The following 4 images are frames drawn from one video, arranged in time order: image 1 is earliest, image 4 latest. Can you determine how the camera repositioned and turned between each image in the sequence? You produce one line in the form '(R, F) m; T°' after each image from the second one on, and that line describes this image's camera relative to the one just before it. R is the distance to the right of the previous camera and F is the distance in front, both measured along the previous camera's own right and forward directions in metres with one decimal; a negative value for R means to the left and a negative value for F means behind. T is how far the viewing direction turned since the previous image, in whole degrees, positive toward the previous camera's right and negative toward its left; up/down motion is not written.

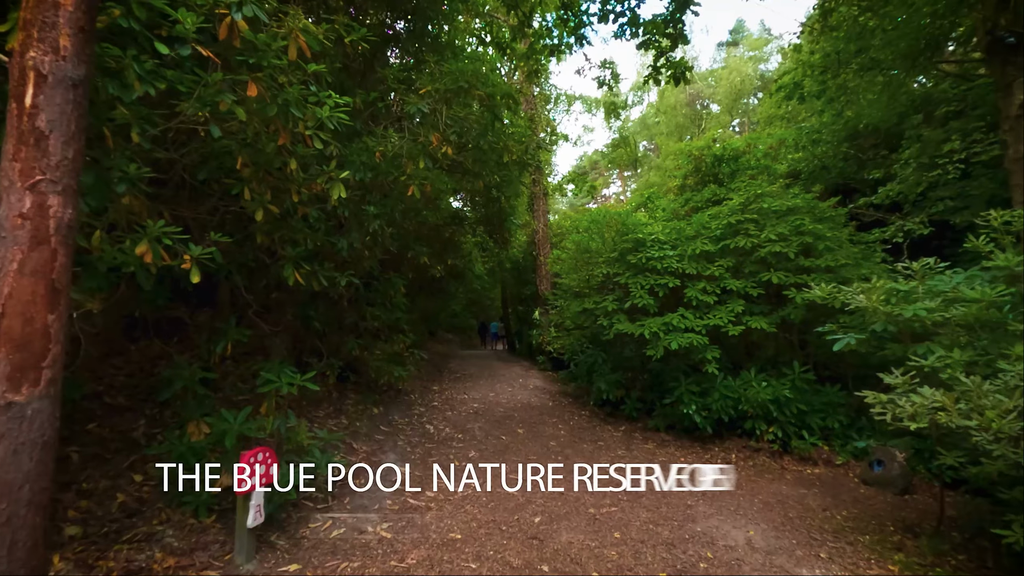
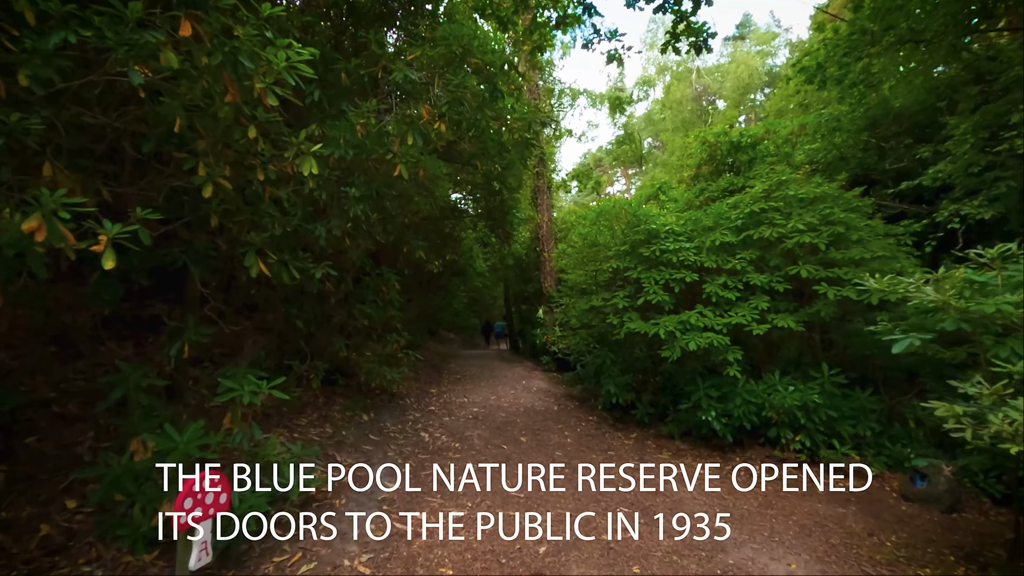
(0.0, +0.5) m; 0°
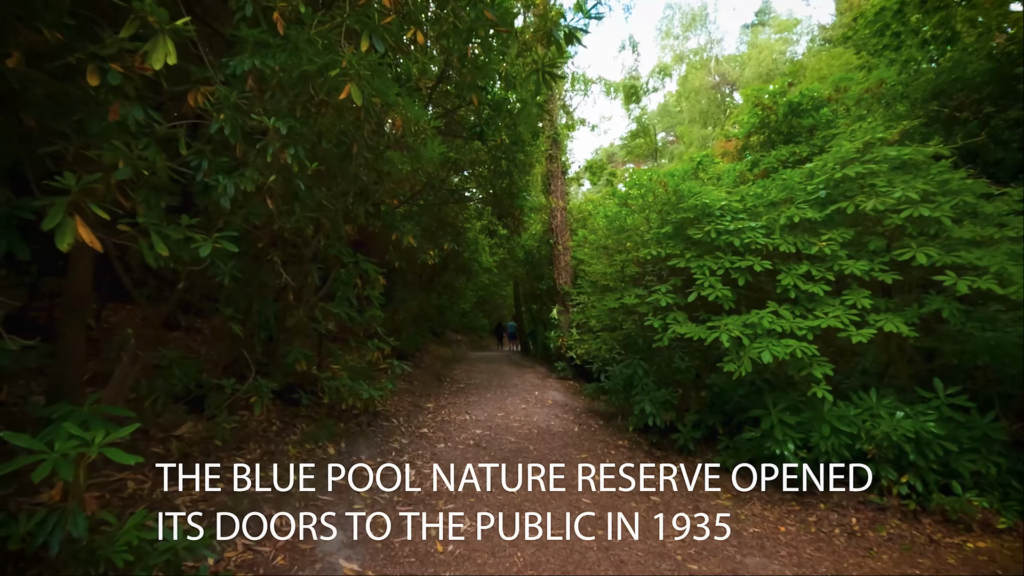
(0.0, +1.4) m; -1°
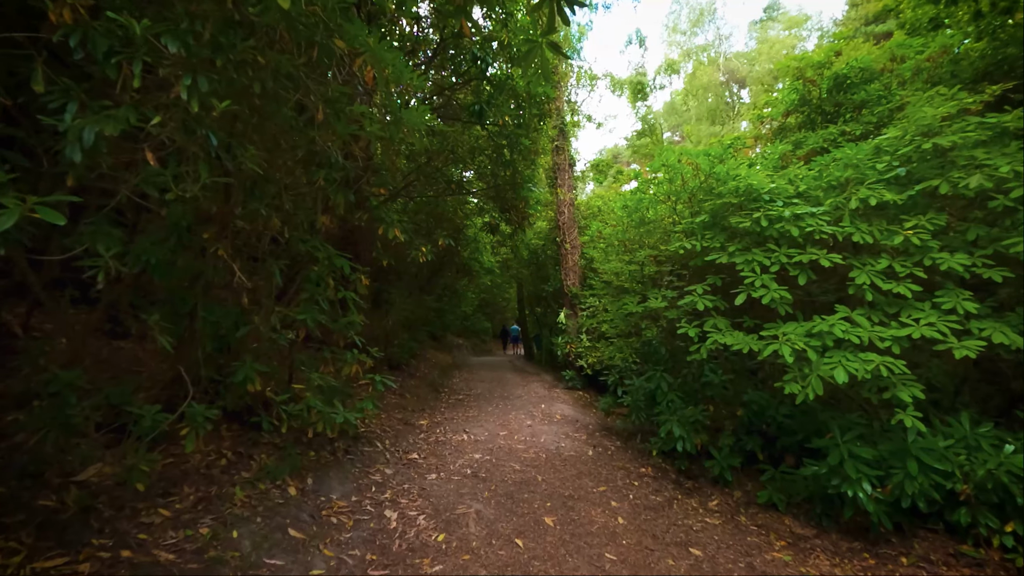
(0.0, +0.9) m; 0°
